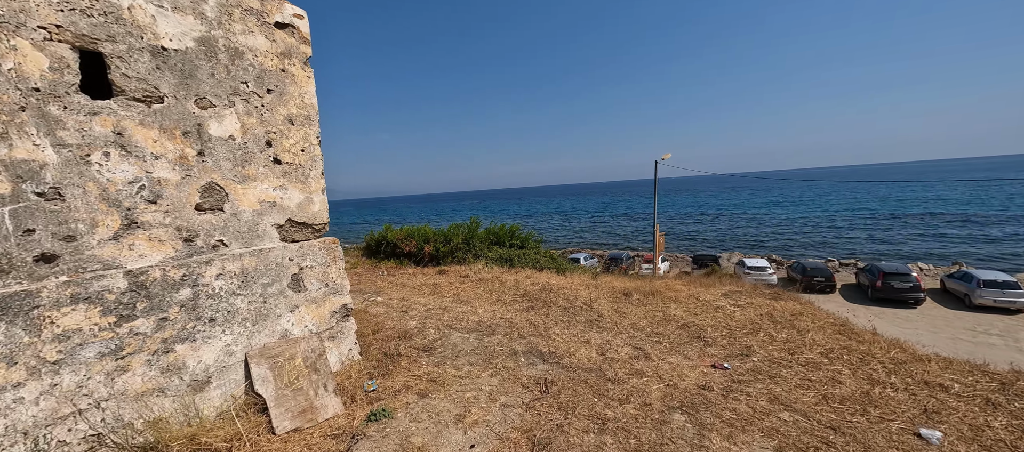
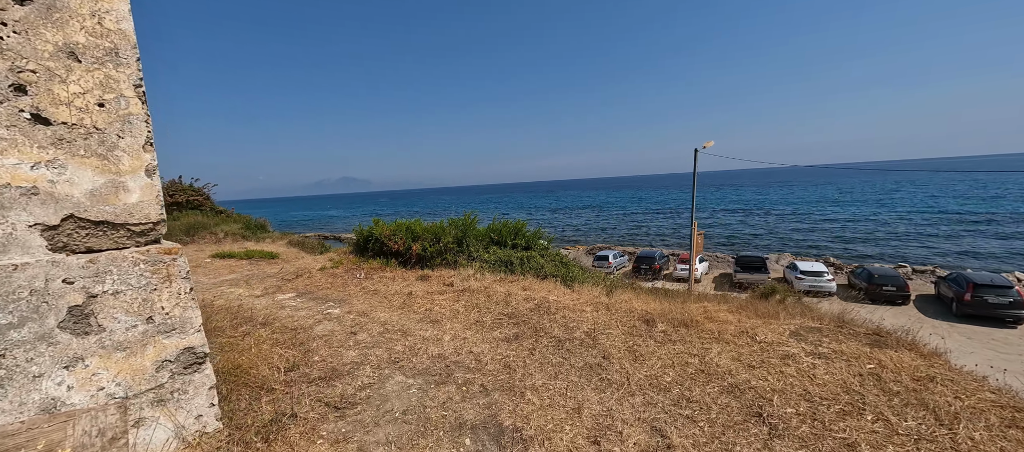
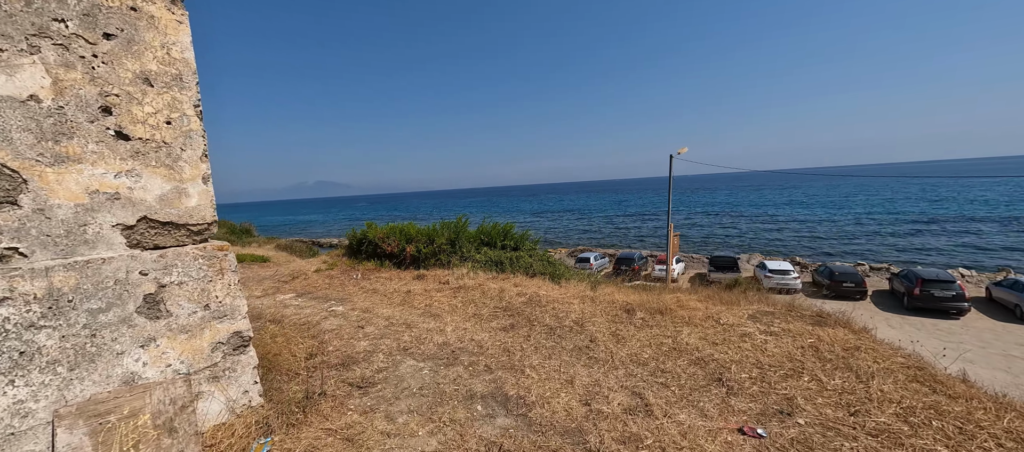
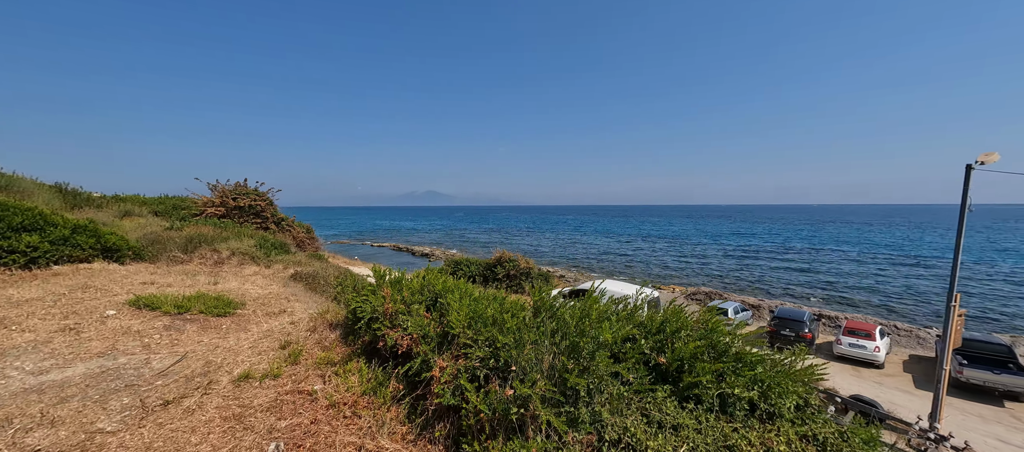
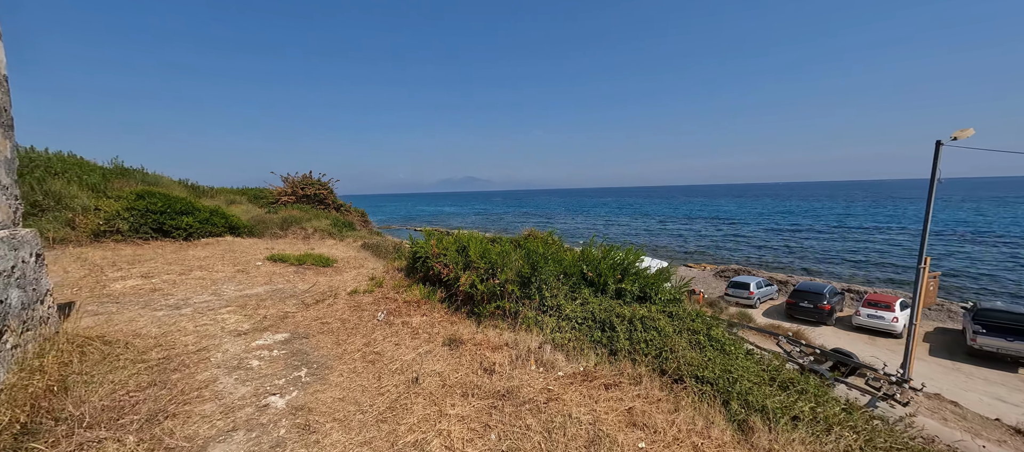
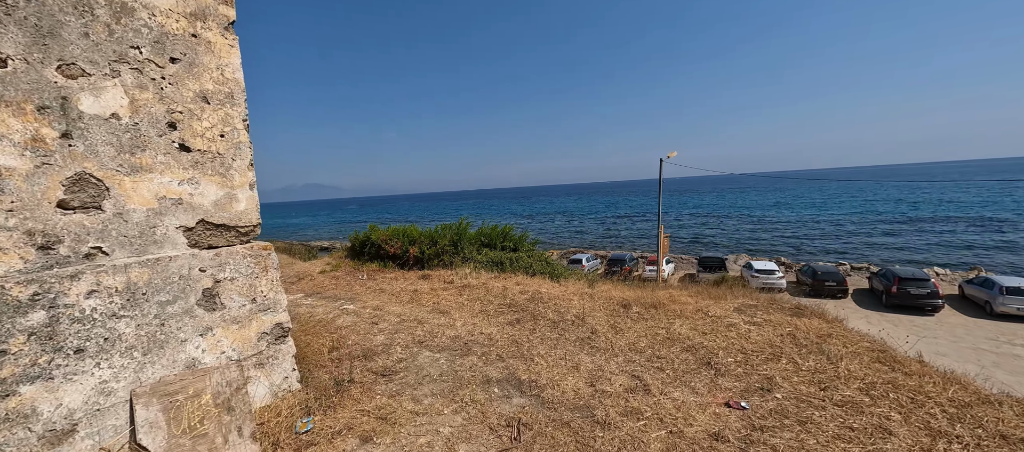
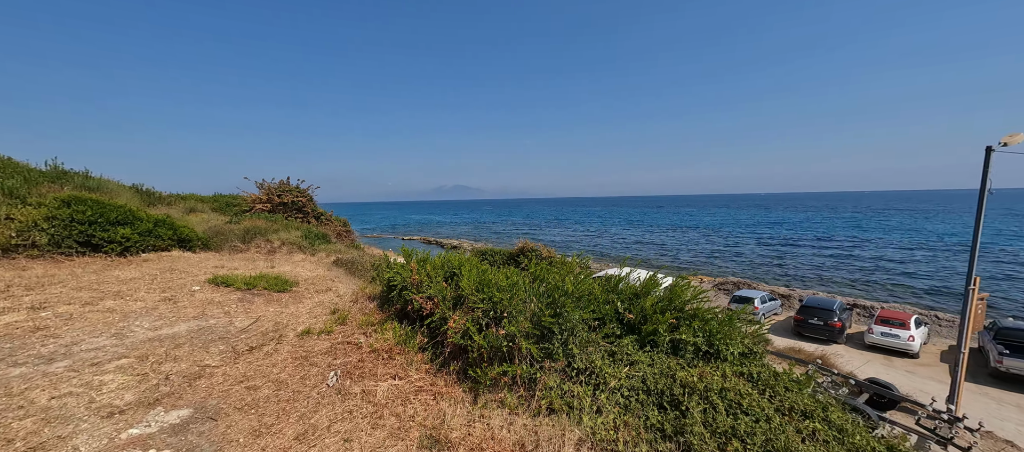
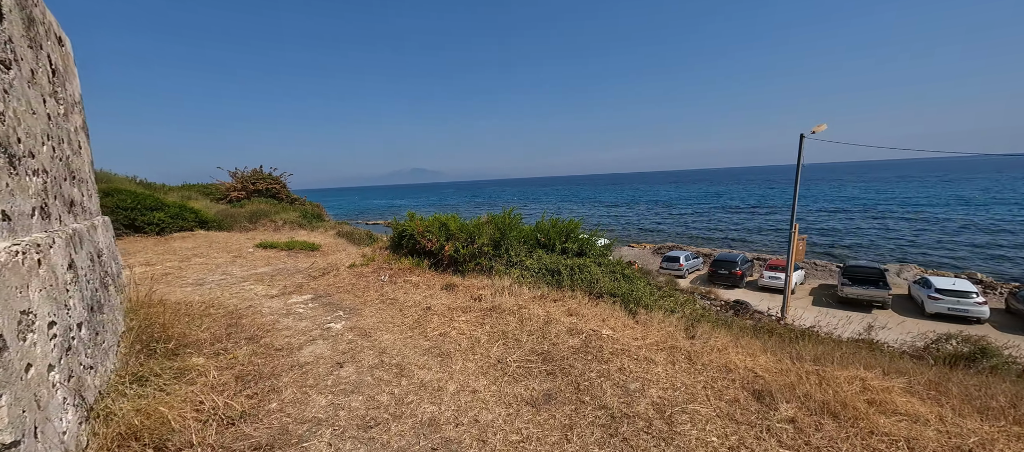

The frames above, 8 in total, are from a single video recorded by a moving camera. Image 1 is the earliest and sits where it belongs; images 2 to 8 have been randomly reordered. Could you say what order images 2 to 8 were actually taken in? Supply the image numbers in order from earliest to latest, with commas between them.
6, 3, 2, 8, 5, 7, 4
